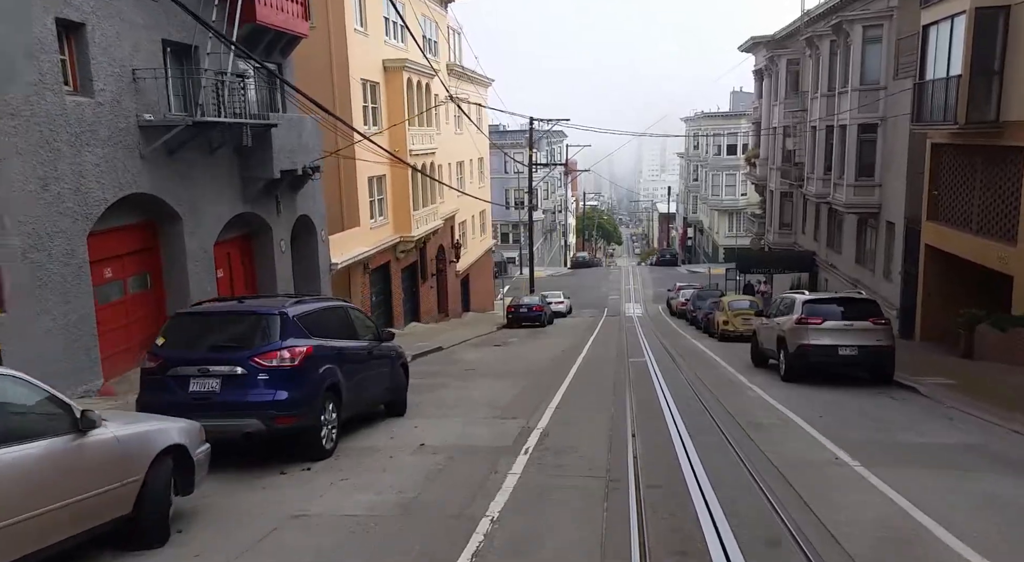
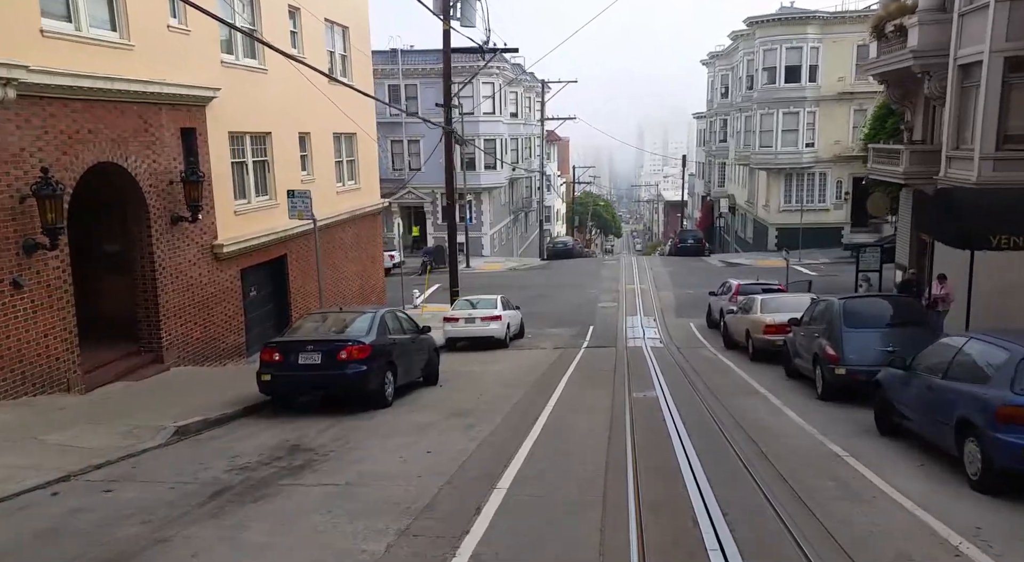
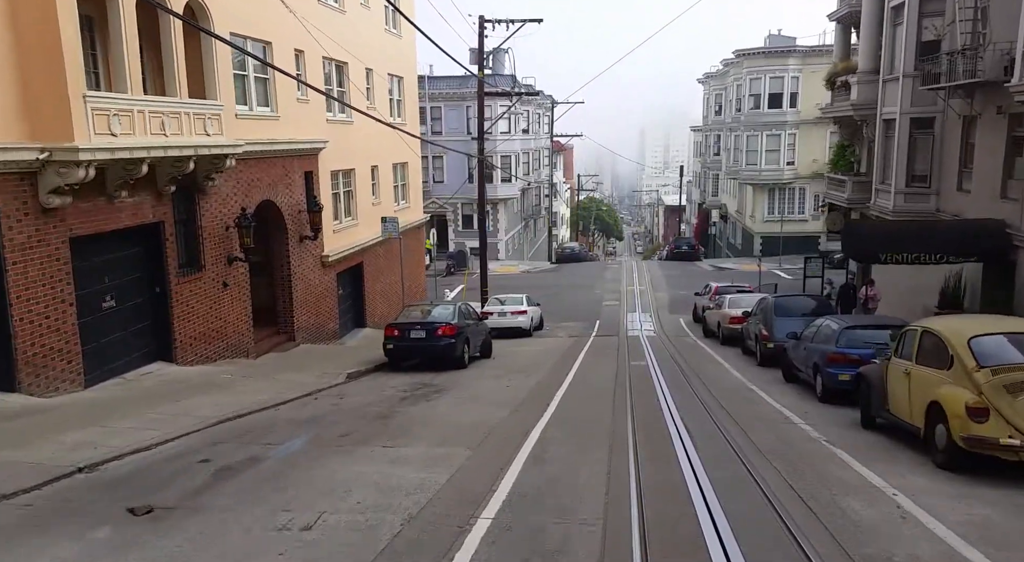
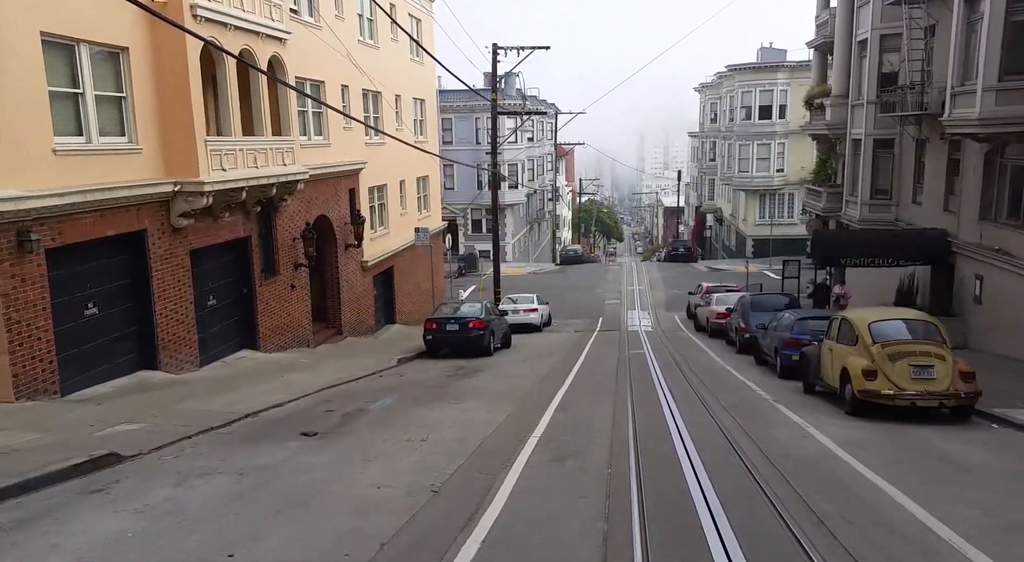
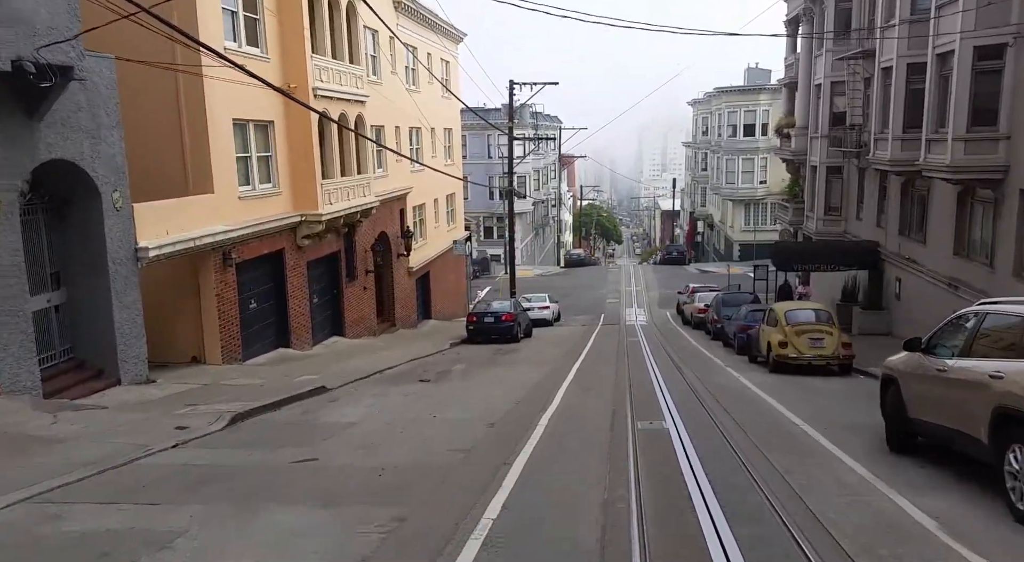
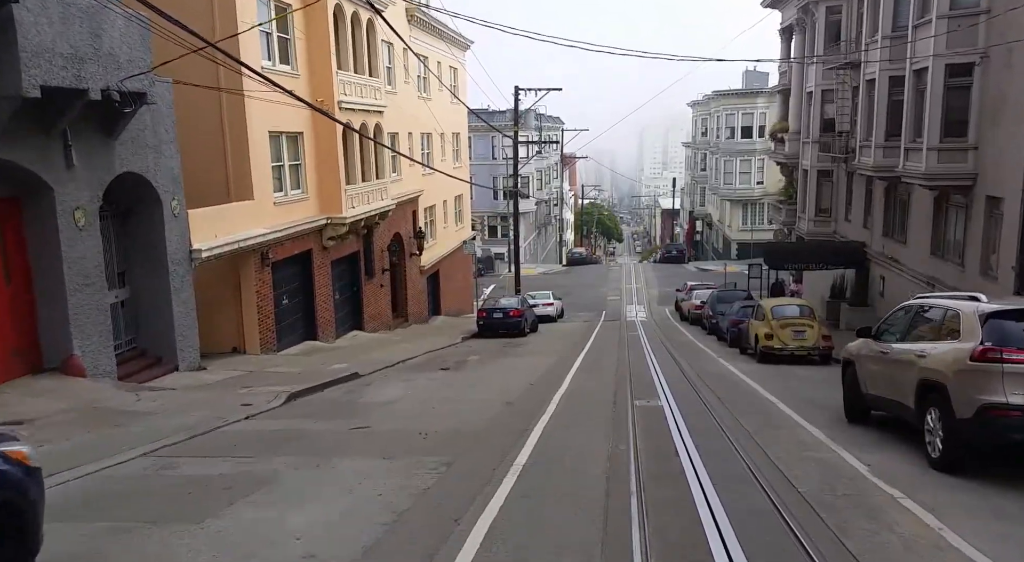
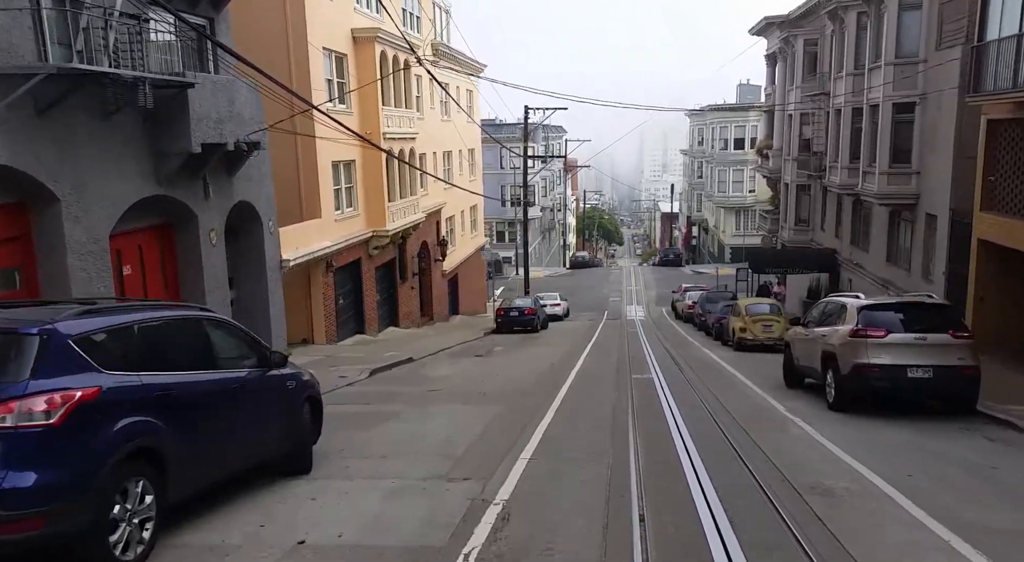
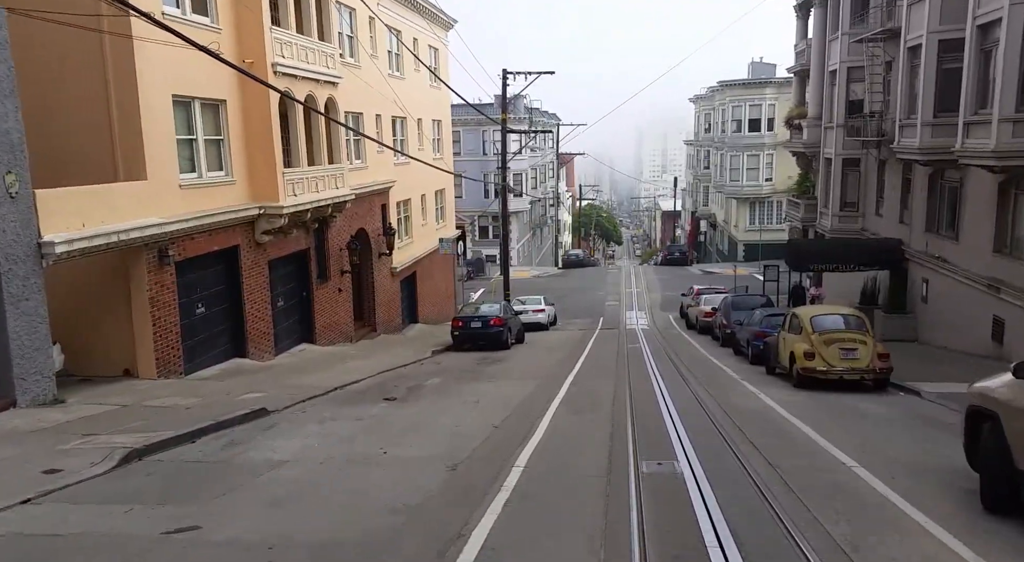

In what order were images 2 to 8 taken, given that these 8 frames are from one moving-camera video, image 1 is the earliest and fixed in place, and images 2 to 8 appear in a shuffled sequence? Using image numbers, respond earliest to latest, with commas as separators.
7, 6, 5, 8, 4, 3, 2
